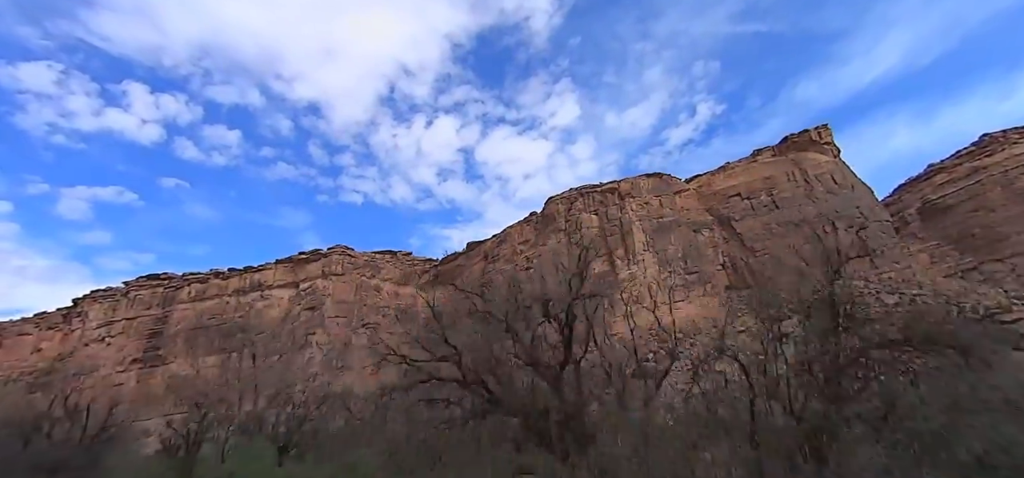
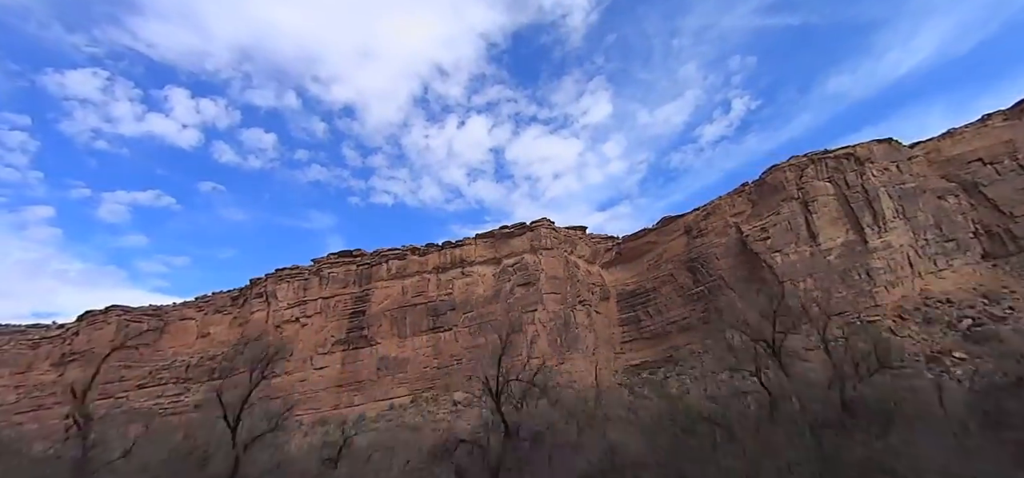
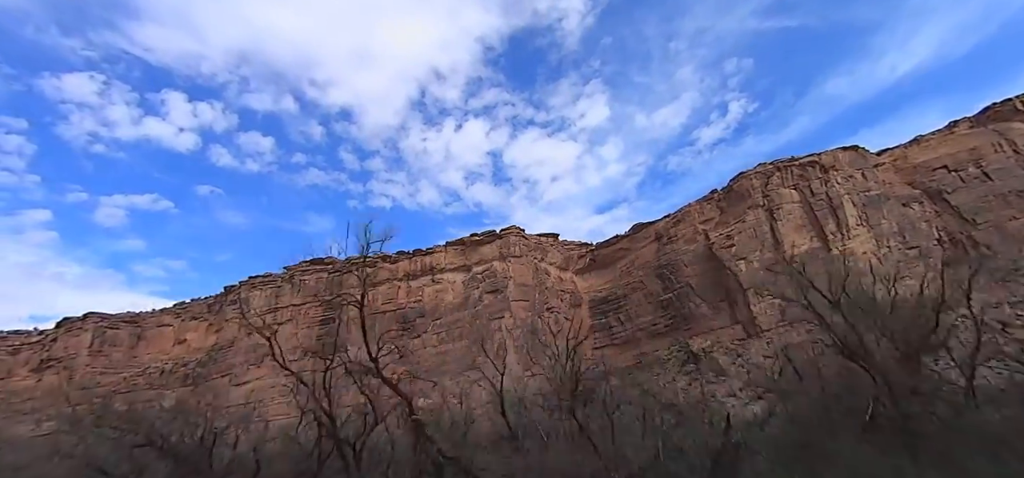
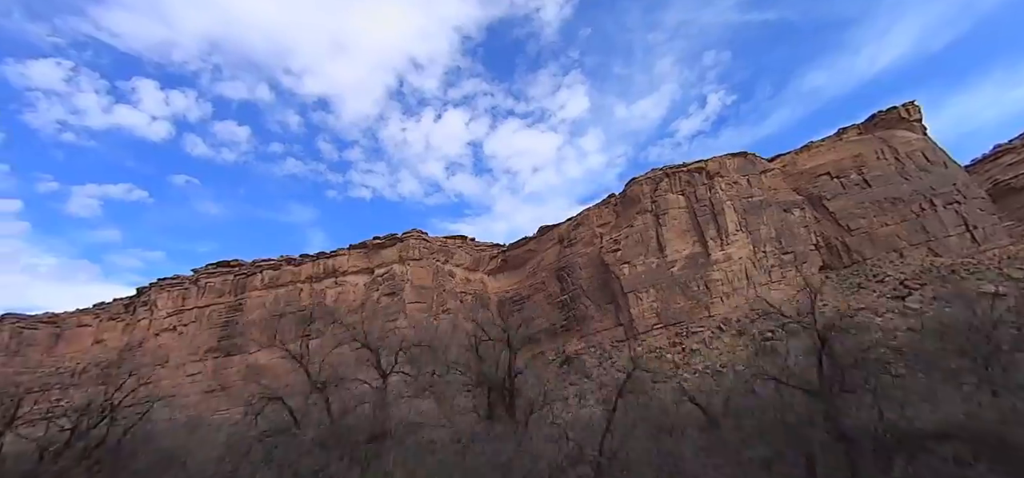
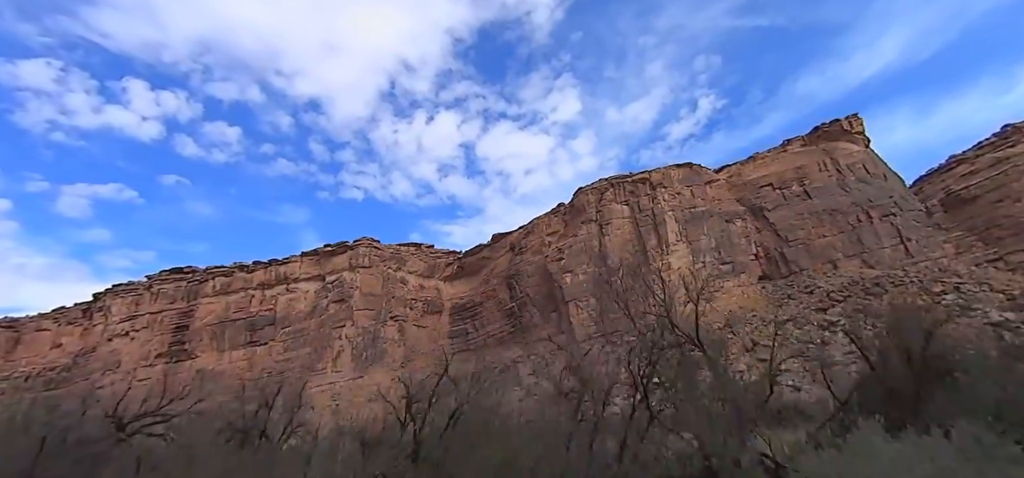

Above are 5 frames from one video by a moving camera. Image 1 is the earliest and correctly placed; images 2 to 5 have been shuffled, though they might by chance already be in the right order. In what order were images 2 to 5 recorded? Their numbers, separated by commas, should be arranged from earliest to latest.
5, 4, 3, 2
